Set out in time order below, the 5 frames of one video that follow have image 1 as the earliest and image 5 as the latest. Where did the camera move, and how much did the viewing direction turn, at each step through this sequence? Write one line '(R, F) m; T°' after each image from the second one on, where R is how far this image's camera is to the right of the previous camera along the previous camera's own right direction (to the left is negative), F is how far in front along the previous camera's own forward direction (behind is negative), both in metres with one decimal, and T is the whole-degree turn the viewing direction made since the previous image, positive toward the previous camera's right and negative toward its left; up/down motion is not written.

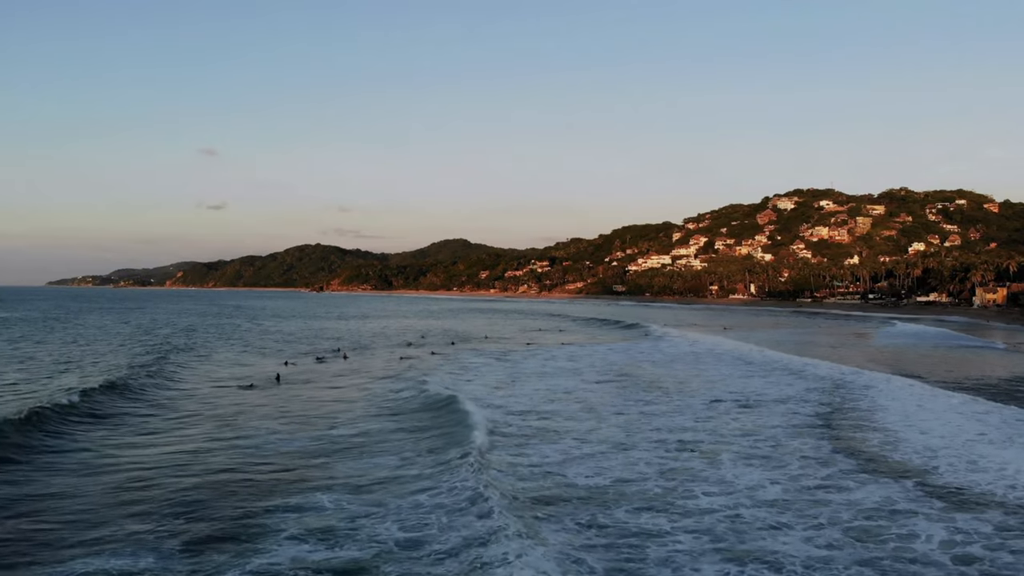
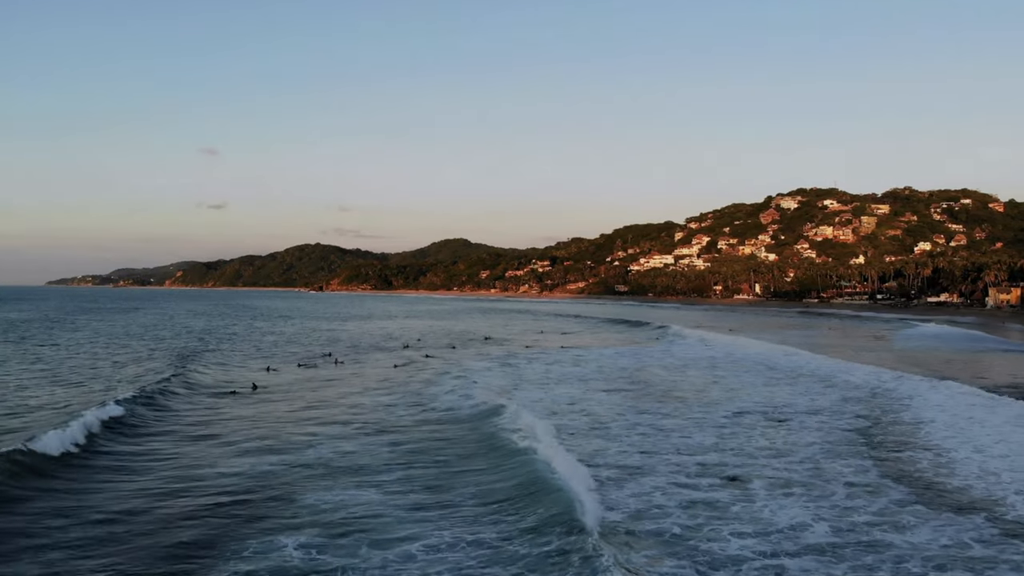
(-0.1, +2.0) m; 0°
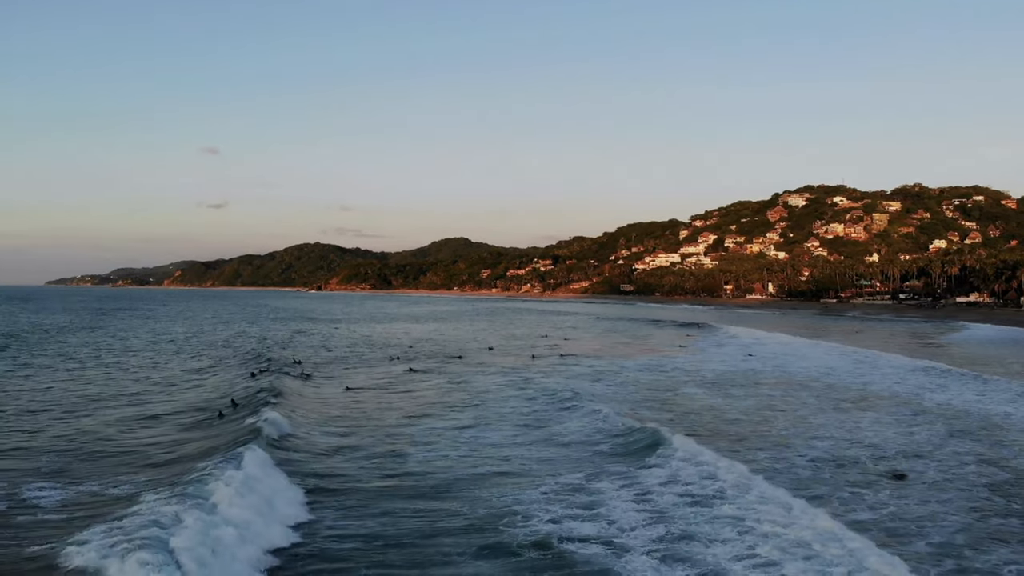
(-0.2, +5.1) m; 0°
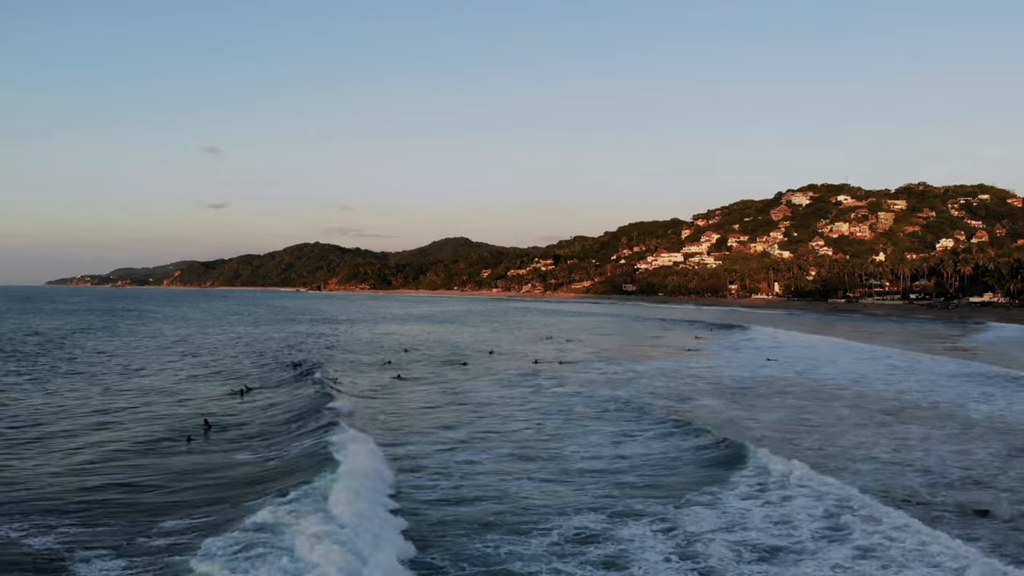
(-0.1, +2.2) m; 0°
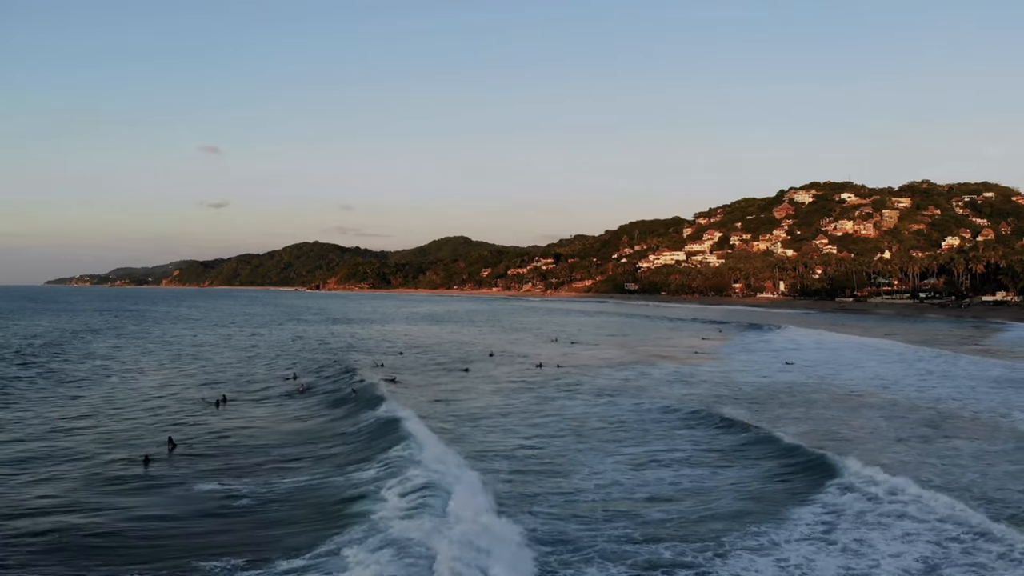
(-0.1, +1.9) m; 0°
